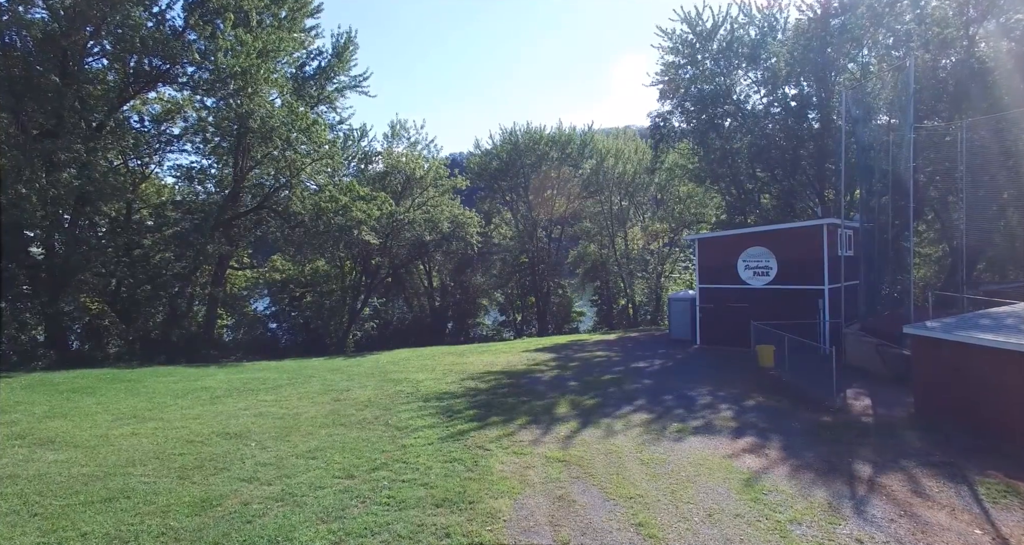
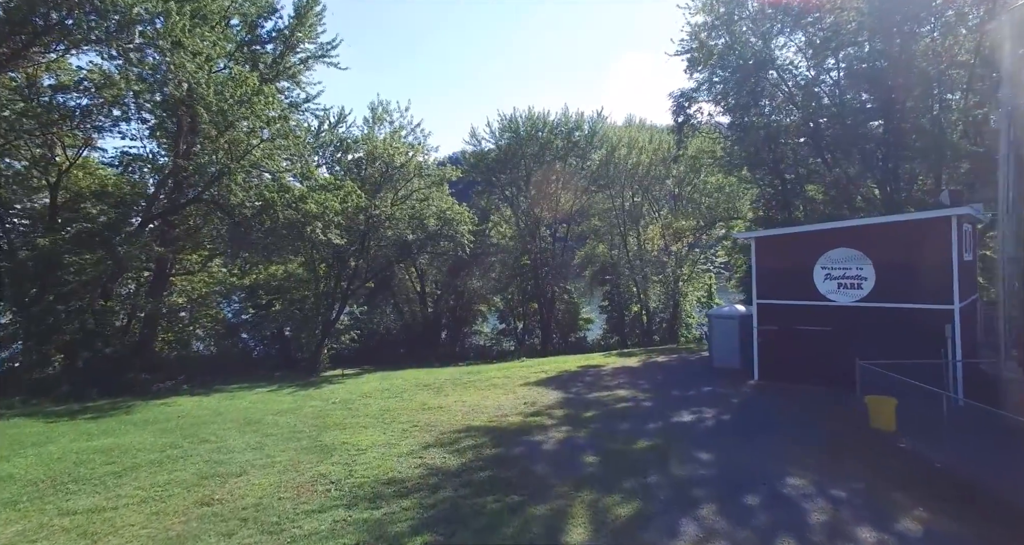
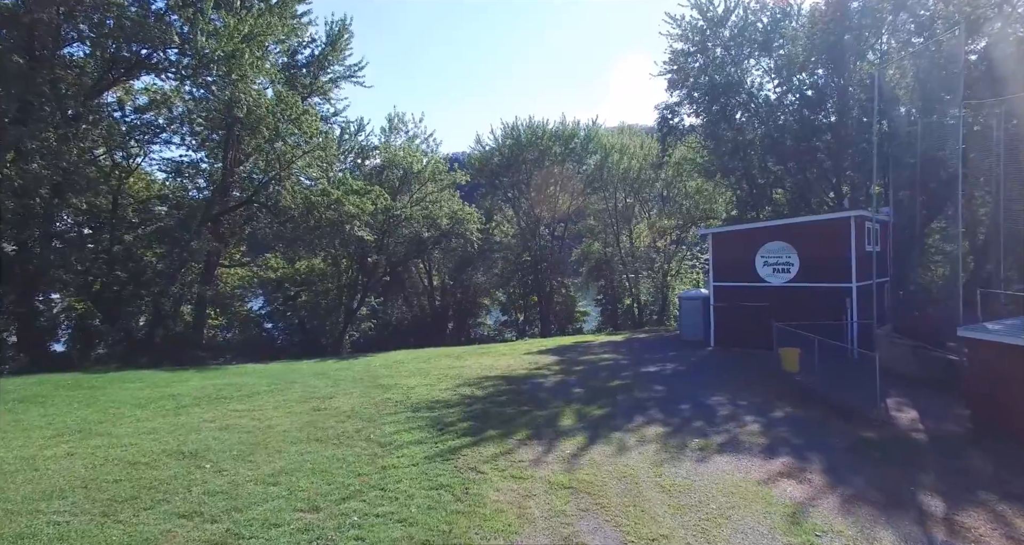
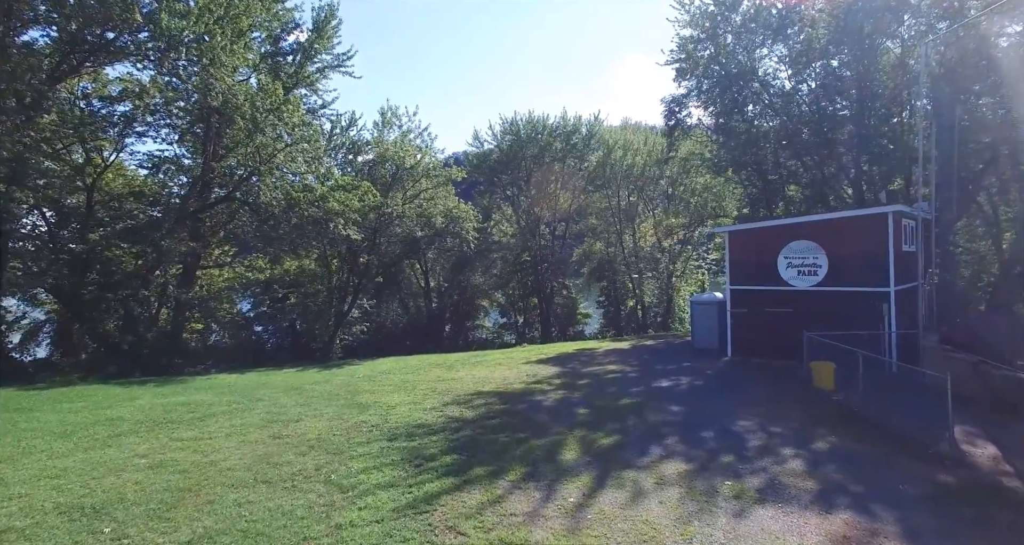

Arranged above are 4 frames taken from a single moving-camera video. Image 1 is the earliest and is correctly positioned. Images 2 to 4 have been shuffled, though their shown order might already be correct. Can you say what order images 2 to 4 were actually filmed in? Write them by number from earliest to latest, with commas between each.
3, 4, 2
